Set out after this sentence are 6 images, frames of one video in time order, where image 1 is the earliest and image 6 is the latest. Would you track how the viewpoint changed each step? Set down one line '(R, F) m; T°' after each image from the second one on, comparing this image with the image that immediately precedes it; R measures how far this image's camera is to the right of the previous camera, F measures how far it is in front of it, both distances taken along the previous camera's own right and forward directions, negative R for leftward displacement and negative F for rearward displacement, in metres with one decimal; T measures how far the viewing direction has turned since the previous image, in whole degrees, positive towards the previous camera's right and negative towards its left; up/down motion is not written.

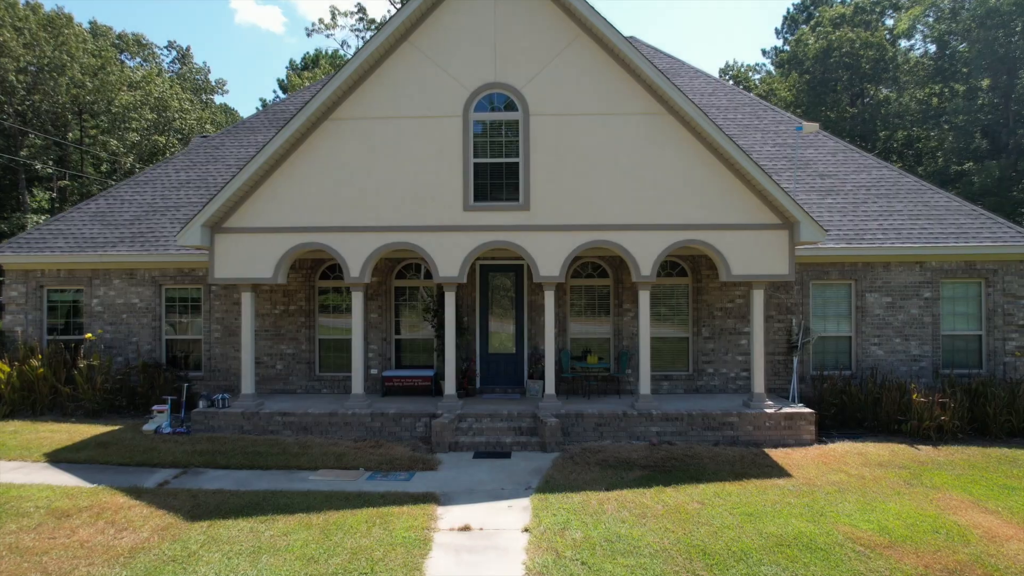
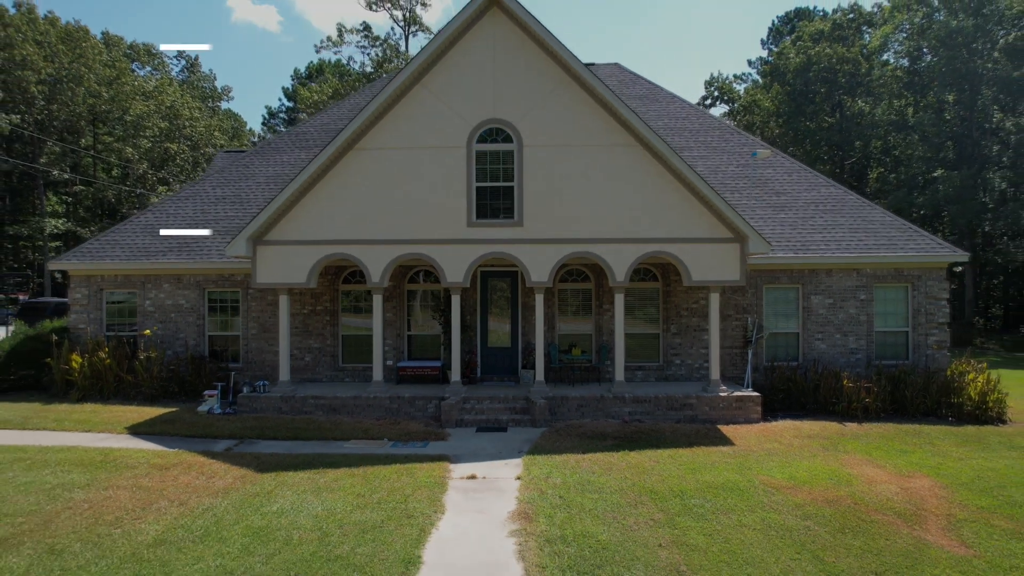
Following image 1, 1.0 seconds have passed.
(0.0, -2.0) m; 0°
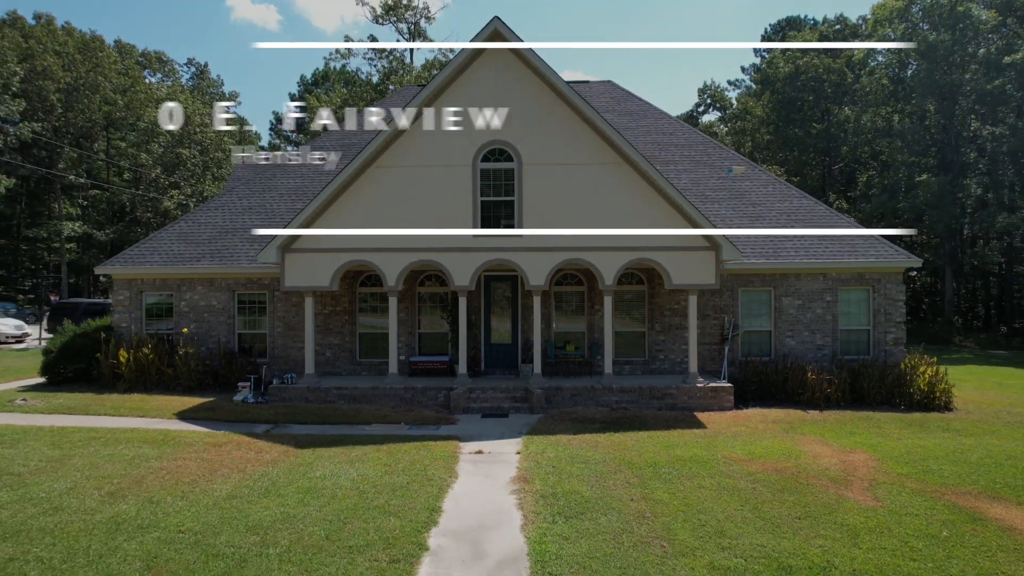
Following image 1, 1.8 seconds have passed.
(0.0, -1.5) m; 0°
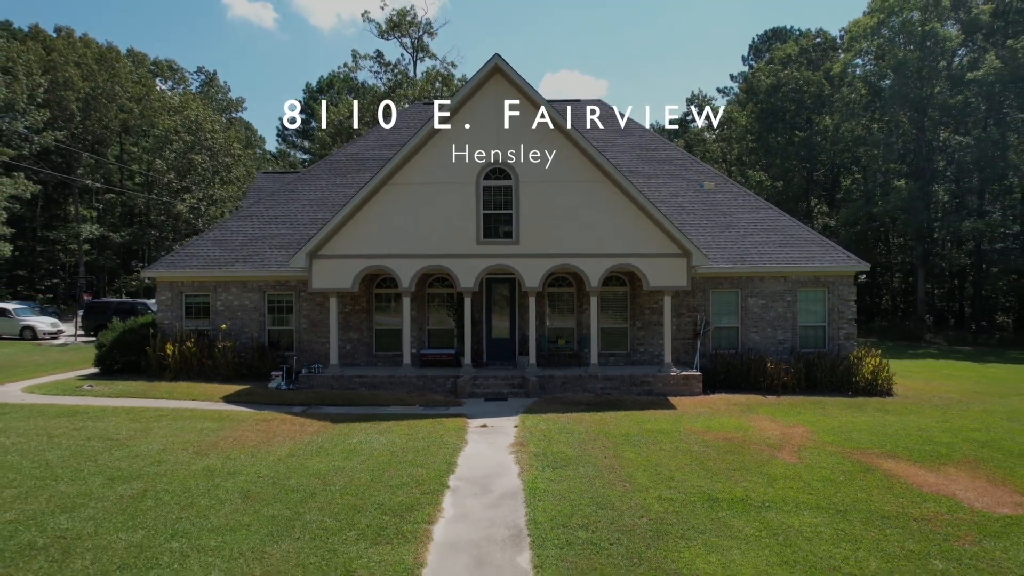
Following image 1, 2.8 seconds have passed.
(0.0, -2.1) m; 0°
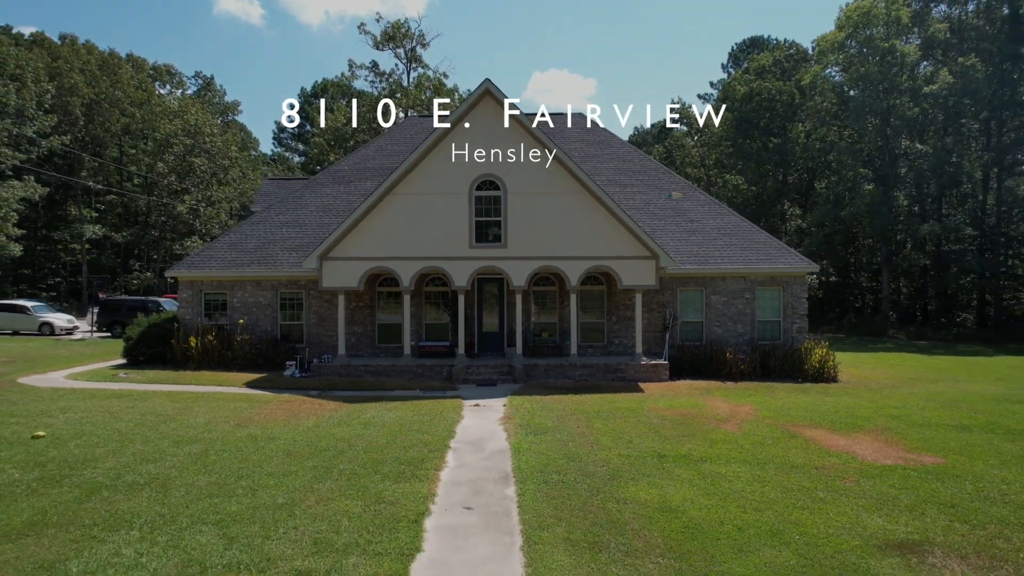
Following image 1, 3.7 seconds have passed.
(0.0, -2.0) m; +1°
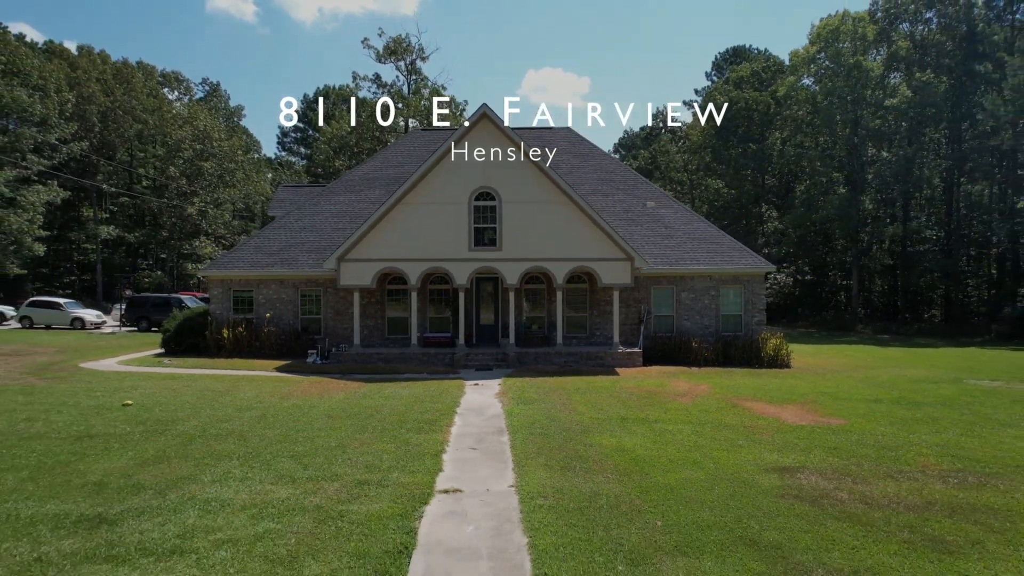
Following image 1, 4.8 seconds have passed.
(0.0, -2.6) m; +1°
